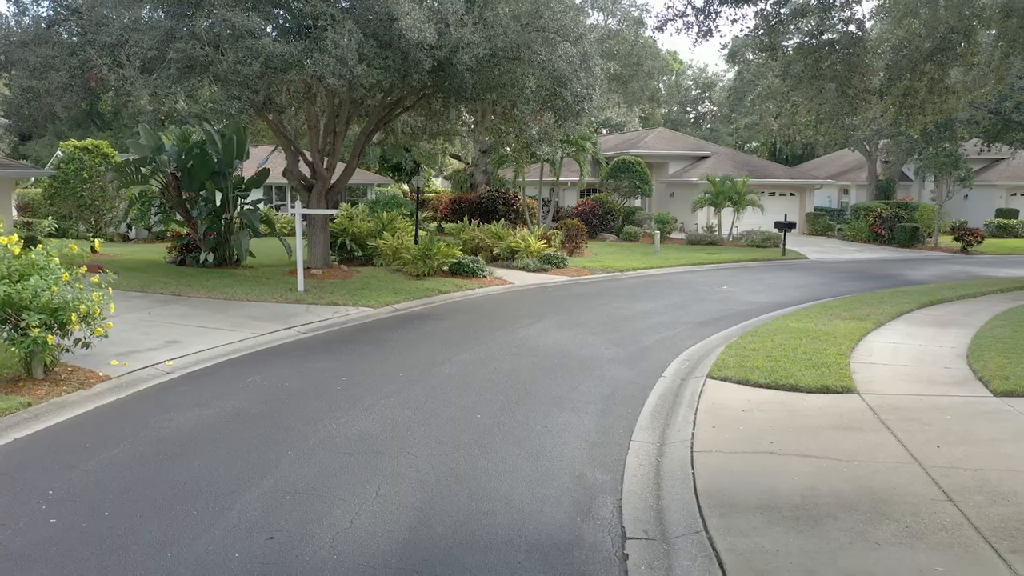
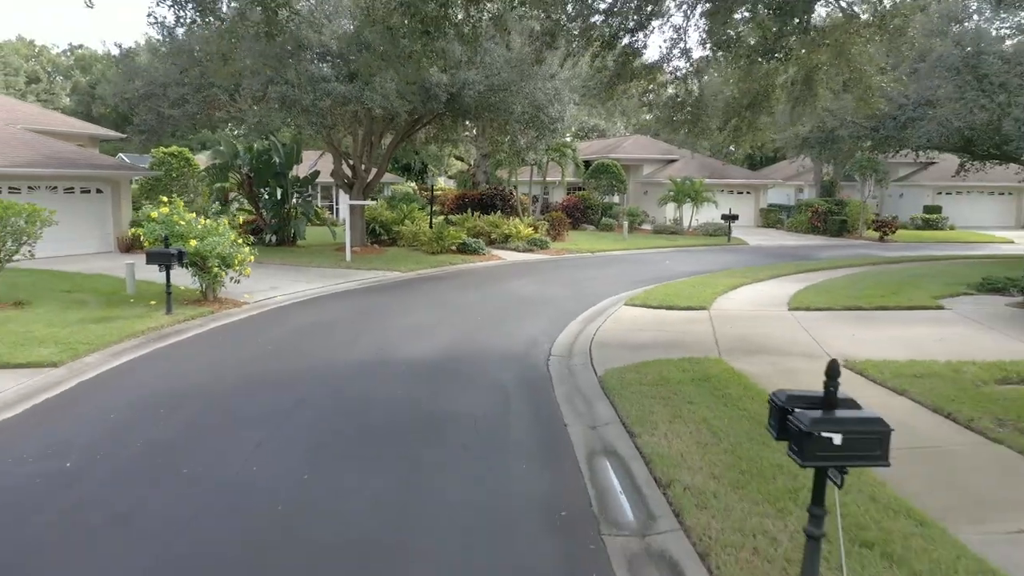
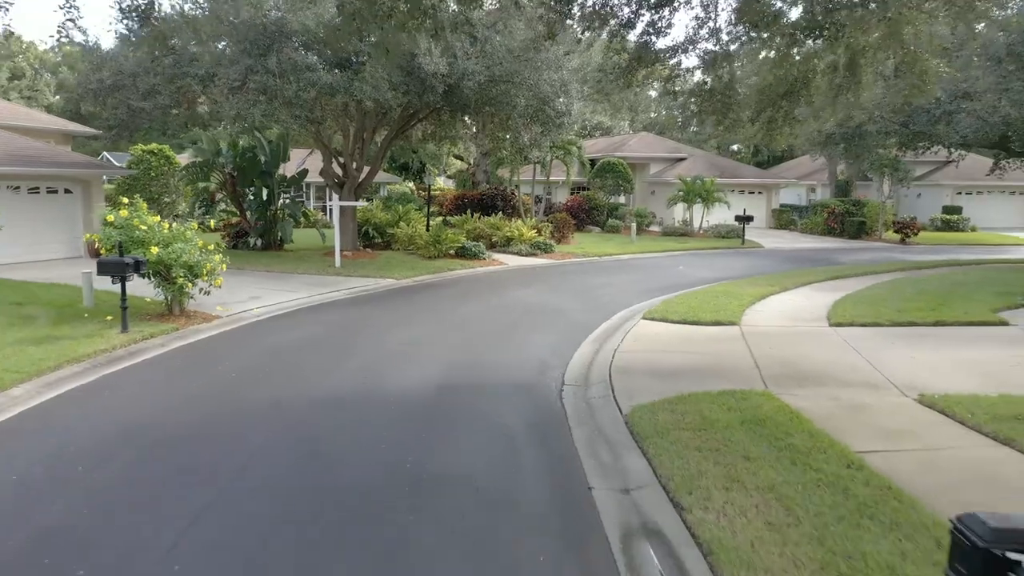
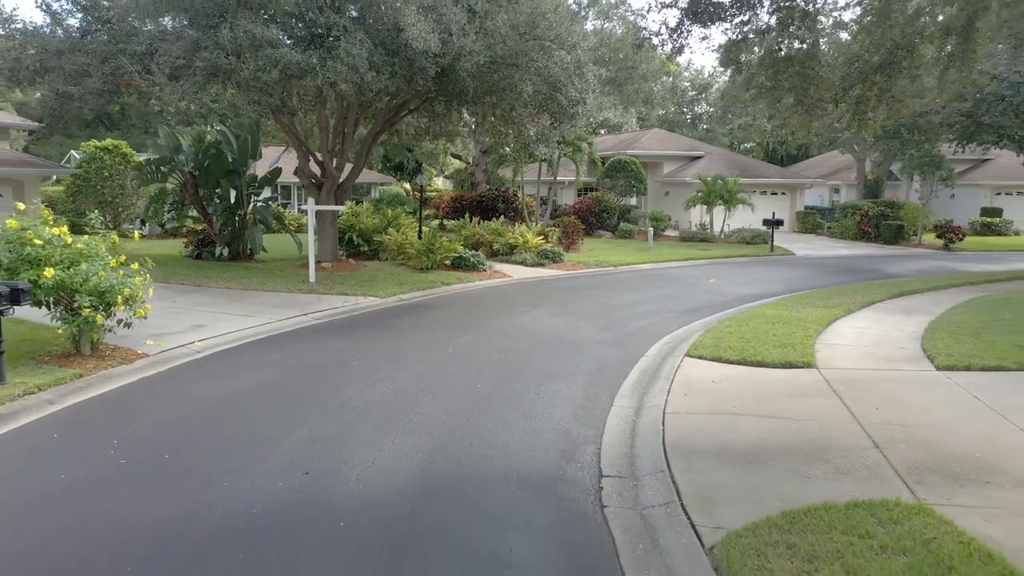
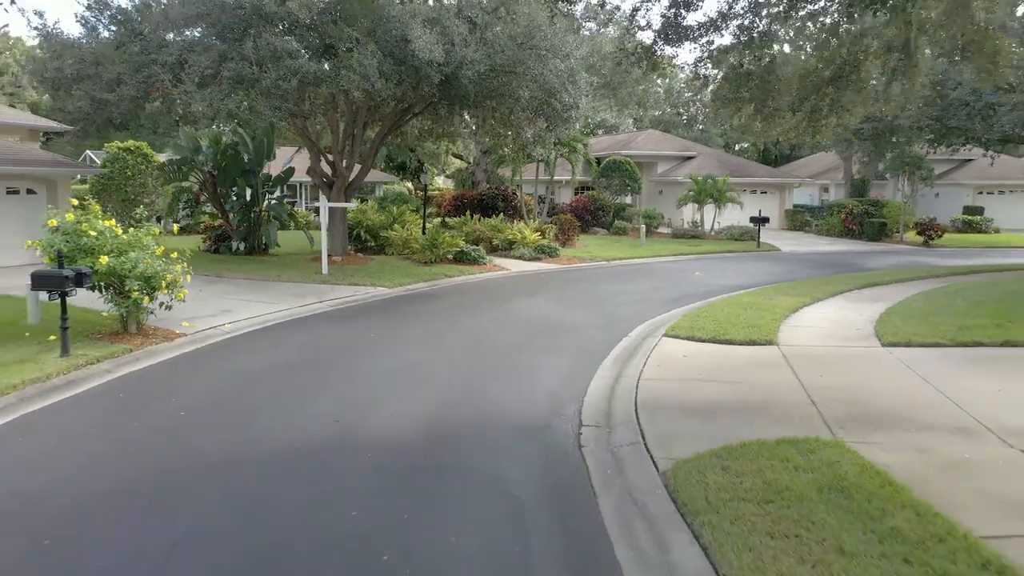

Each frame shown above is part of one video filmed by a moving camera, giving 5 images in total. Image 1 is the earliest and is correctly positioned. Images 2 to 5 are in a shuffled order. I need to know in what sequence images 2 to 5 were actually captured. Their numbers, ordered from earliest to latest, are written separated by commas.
4, 5, 3, 2
